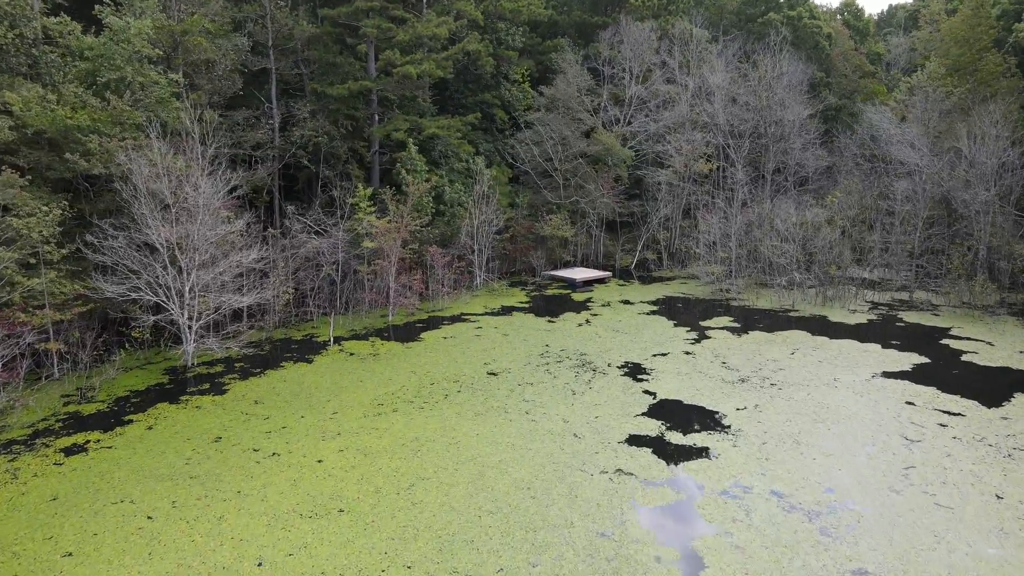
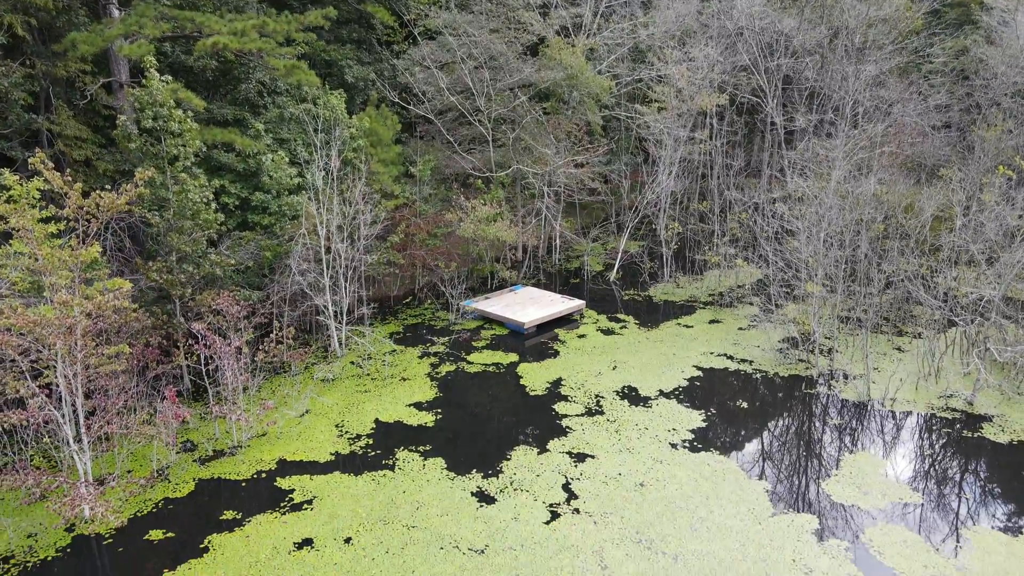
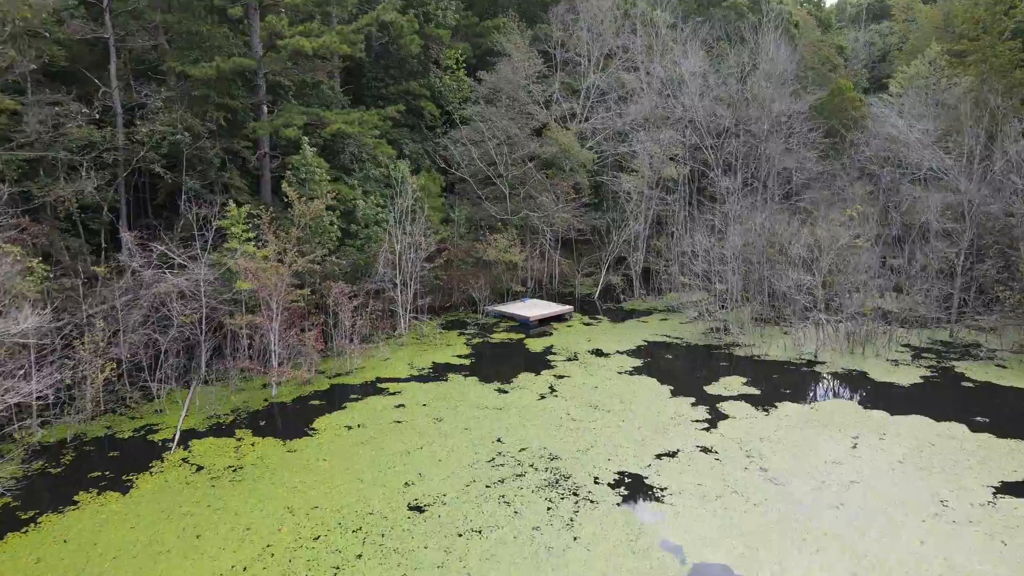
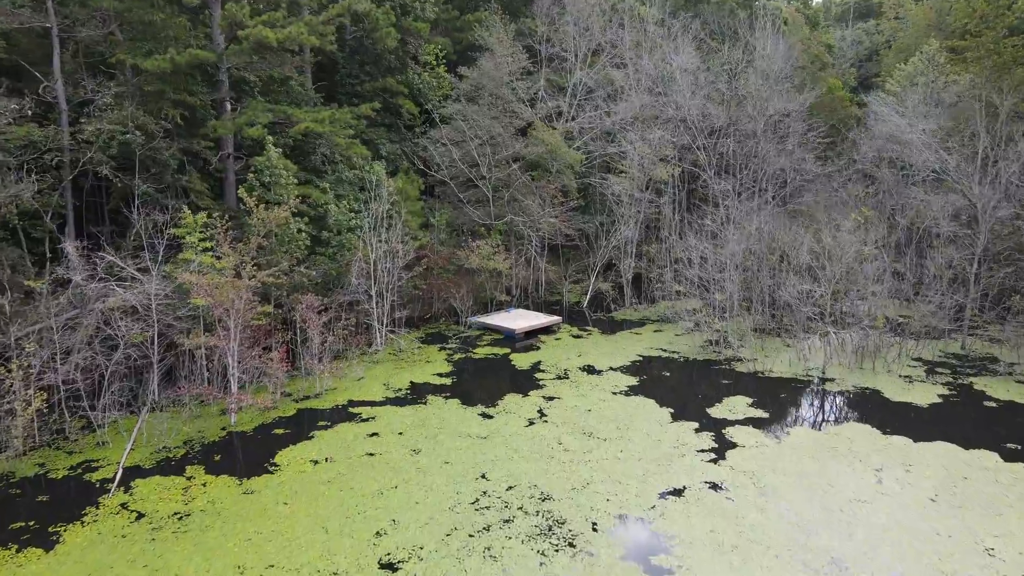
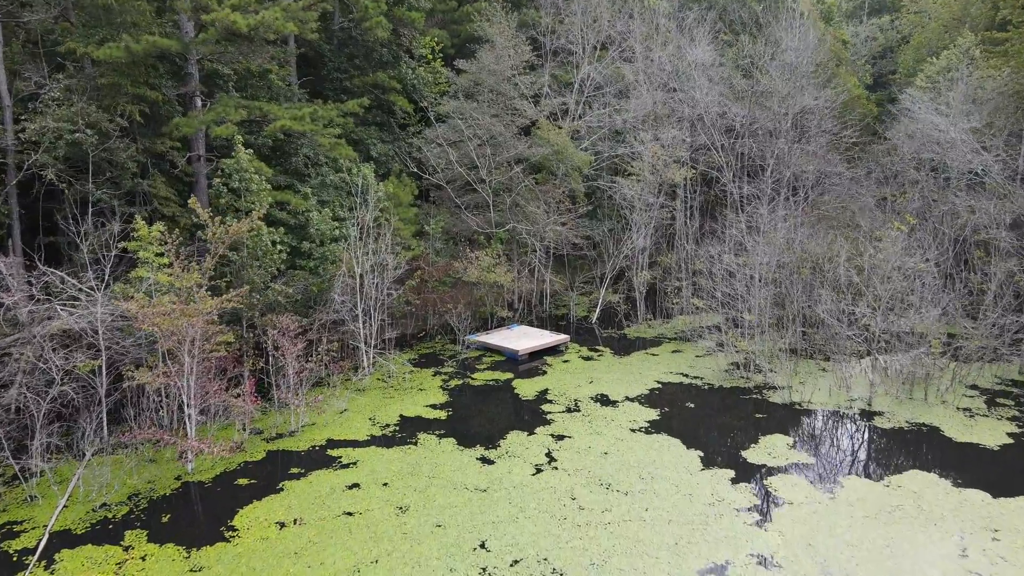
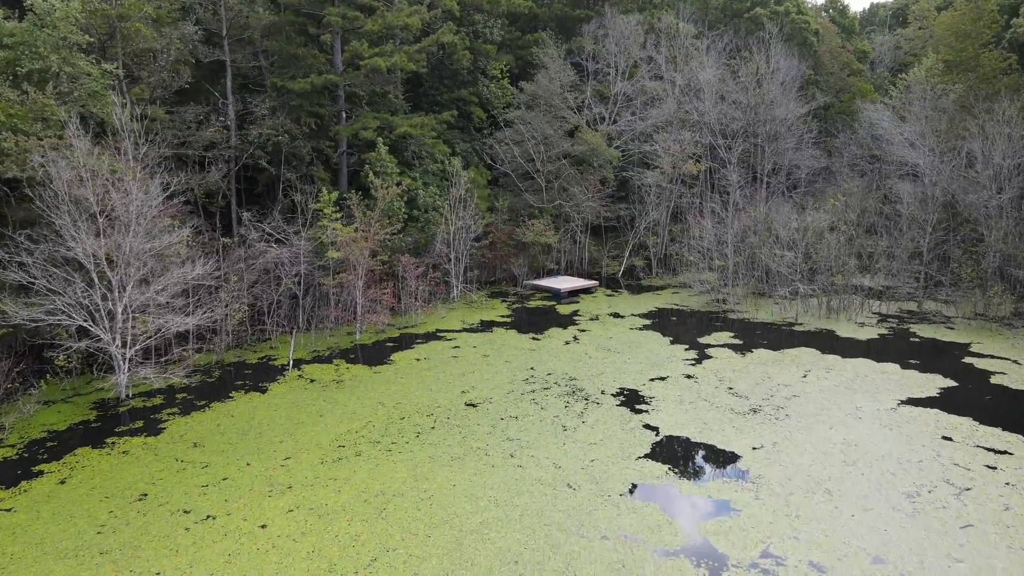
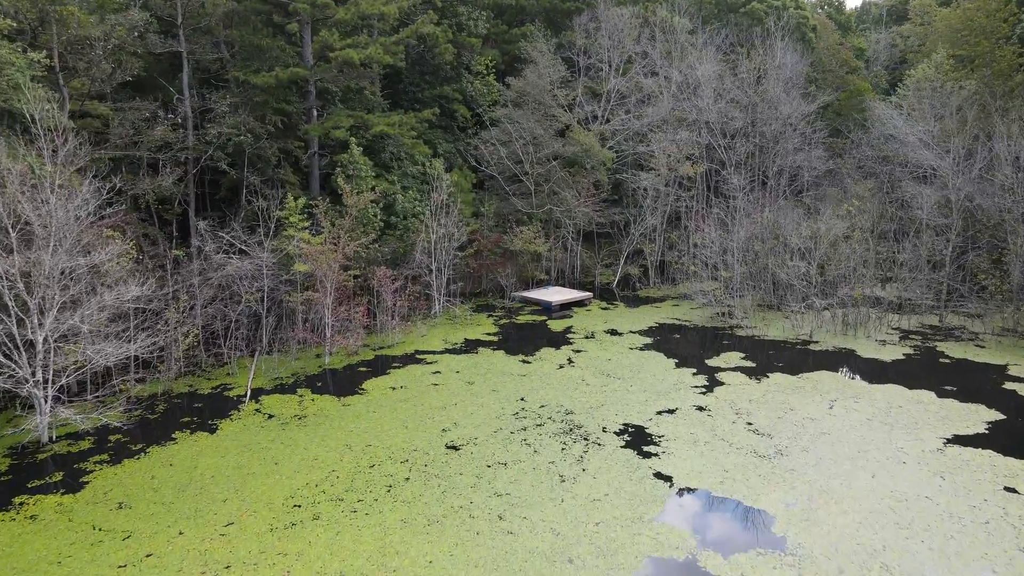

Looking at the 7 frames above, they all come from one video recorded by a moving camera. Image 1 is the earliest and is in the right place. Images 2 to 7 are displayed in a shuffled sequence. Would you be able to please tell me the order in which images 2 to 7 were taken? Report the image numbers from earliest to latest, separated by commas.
6, 7, 3, 4, 5, 2
